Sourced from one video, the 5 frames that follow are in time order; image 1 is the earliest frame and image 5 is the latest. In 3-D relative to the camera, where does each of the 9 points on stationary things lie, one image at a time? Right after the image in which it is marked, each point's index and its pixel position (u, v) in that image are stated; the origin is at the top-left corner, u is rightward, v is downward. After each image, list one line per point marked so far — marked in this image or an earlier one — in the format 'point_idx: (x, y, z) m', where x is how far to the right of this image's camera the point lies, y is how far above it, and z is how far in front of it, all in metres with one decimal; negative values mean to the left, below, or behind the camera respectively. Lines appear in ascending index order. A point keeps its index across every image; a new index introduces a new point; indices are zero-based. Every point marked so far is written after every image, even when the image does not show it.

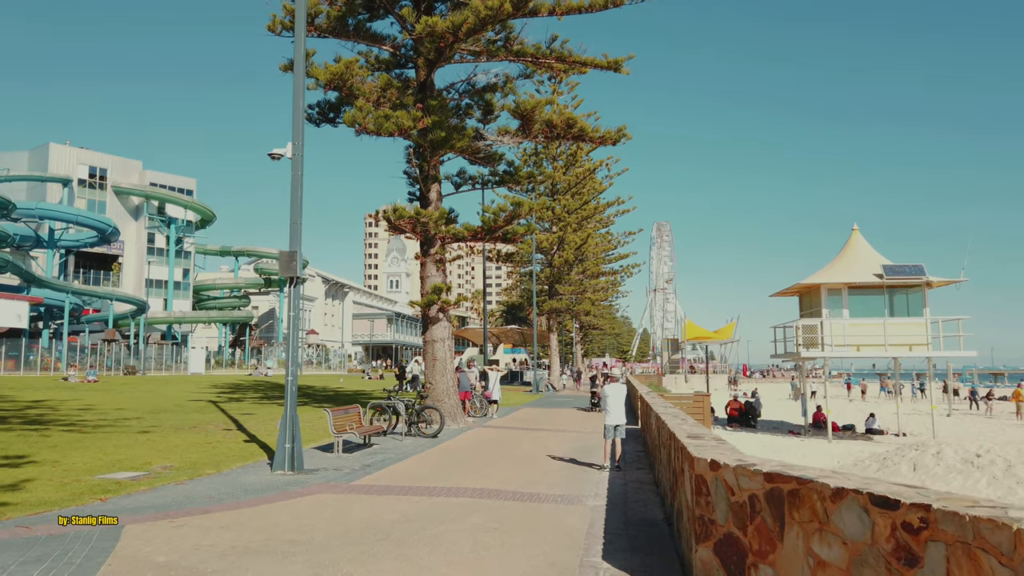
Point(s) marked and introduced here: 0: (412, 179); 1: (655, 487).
0: (-2.7, +2.9, +19.8) m
1: (+1.8, -2.6, +9.6) m
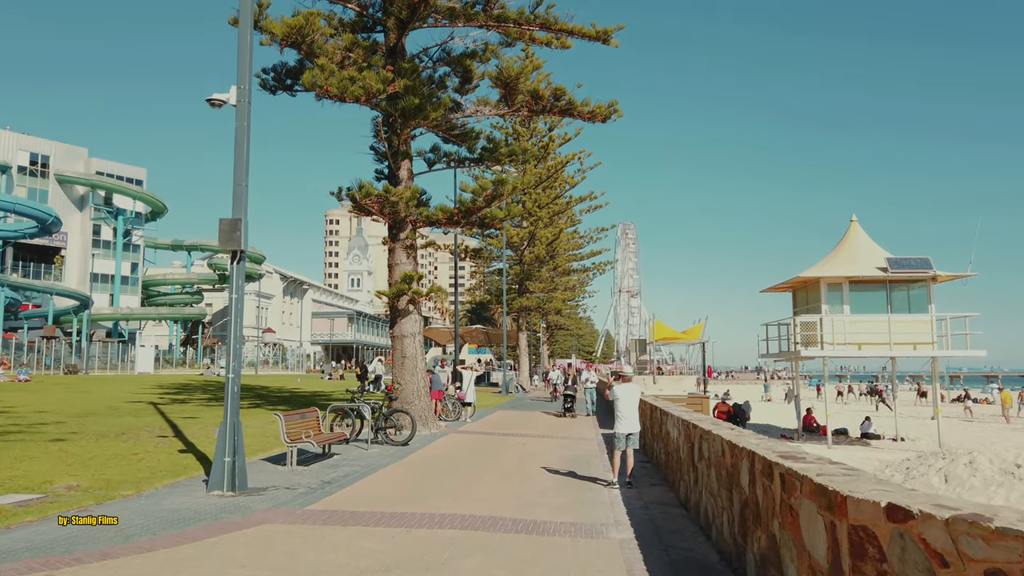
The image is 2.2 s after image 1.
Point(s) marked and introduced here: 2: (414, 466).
0: (-3.1, +3.1, +17.7) m
1: (+1.8, -2.3, +7.7) m
2: (-1.5, -2.7, +11.3) m
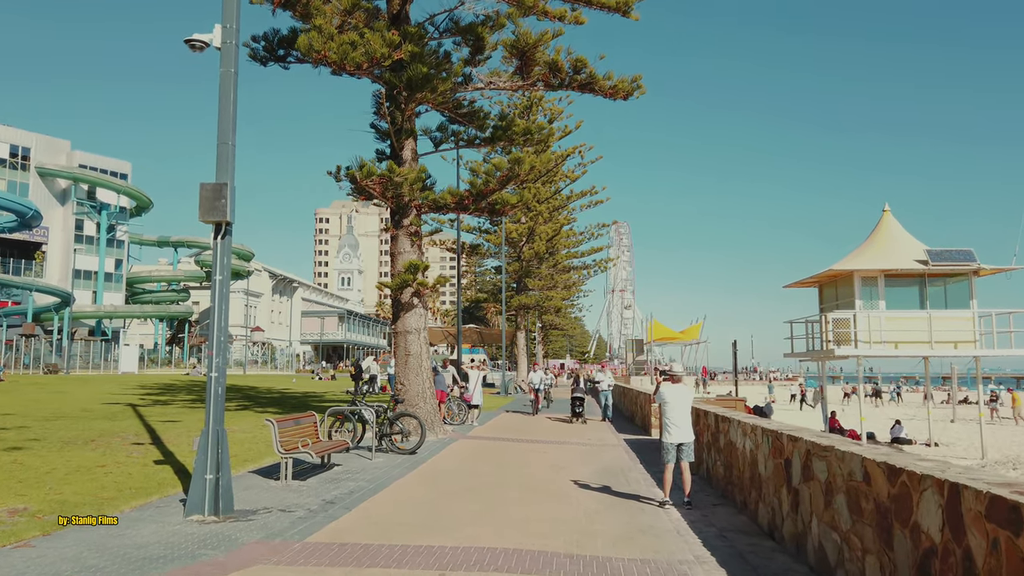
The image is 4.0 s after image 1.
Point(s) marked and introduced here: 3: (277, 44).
0: (-2.8, +3.3, +16.1) m
1: (+2.2, -2.1, +6.2) m
2: (-1.1, -2.5, +9.8) m
3: (-4.9, +5.1, +15.7) m
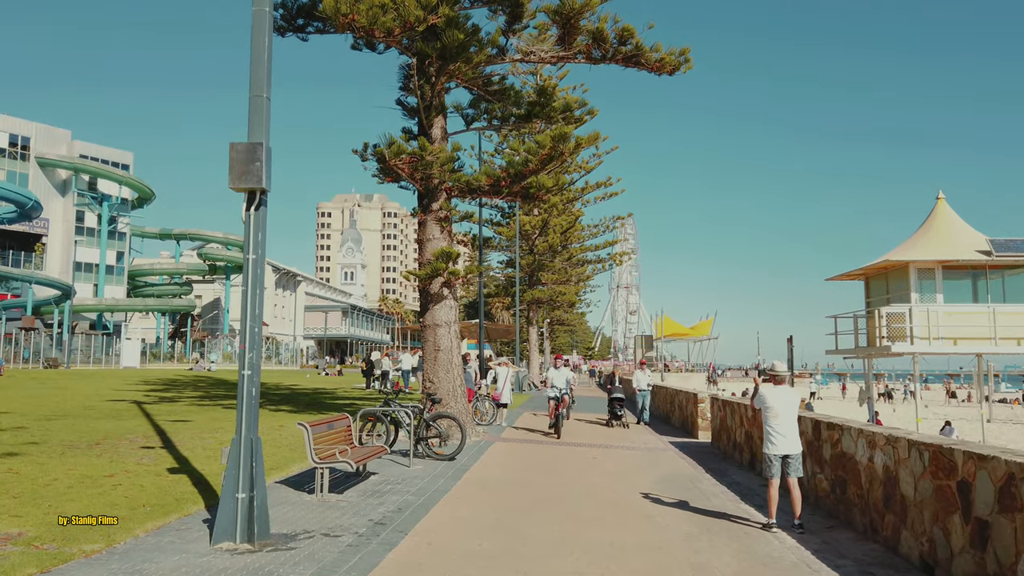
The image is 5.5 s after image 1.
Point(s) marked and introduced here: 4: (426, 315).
0: (-2.1, +3.5, +14.9) m
1: (+3.0, -2.0, +5.0) m
2: (-0.4, -2.3, +8.6) m
3: (-4.1, +5.3, +14.4) m
4: (-1.7, -0.5, +14.7) m
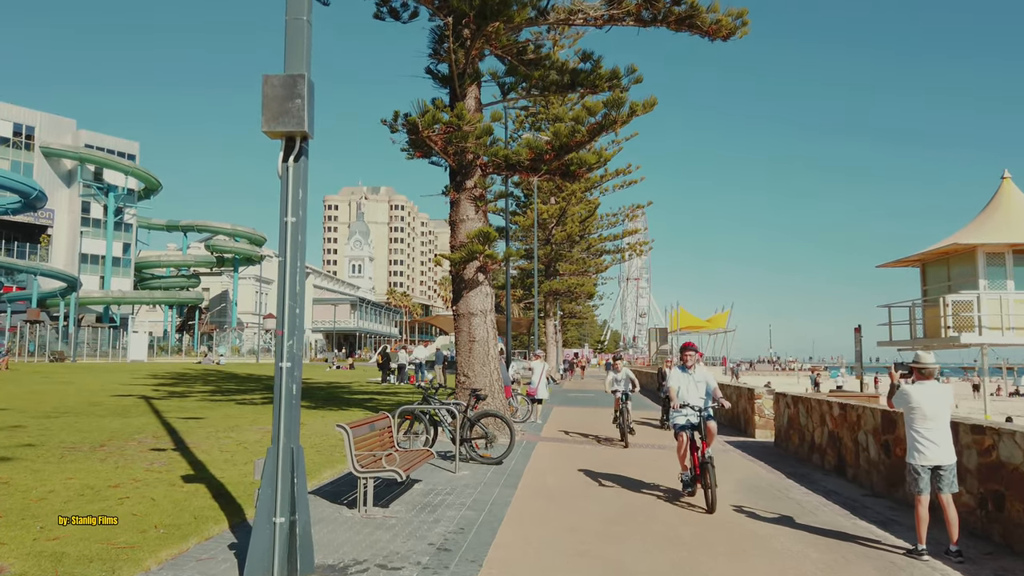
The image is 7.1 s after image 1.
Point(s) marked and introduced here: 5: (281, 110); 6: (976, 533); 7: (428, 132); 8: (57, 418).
0: (-1.3, +3.8, +13.6) m
1: (+3.7, -1.8, +3.7) m
2: (+0.3, -2.1, +7.3) m
3: (-3.4, +5.6, +13.1) m
4: (-0.9, -0.3, +13.5) m
5: (-1.5, +1.2, +4.9) m
6: (+3.8, -2.0, +6.3) m
7: (-1.4, +2.6, +12.5) m
8: (-7.7, -2.2, +12.8) m
